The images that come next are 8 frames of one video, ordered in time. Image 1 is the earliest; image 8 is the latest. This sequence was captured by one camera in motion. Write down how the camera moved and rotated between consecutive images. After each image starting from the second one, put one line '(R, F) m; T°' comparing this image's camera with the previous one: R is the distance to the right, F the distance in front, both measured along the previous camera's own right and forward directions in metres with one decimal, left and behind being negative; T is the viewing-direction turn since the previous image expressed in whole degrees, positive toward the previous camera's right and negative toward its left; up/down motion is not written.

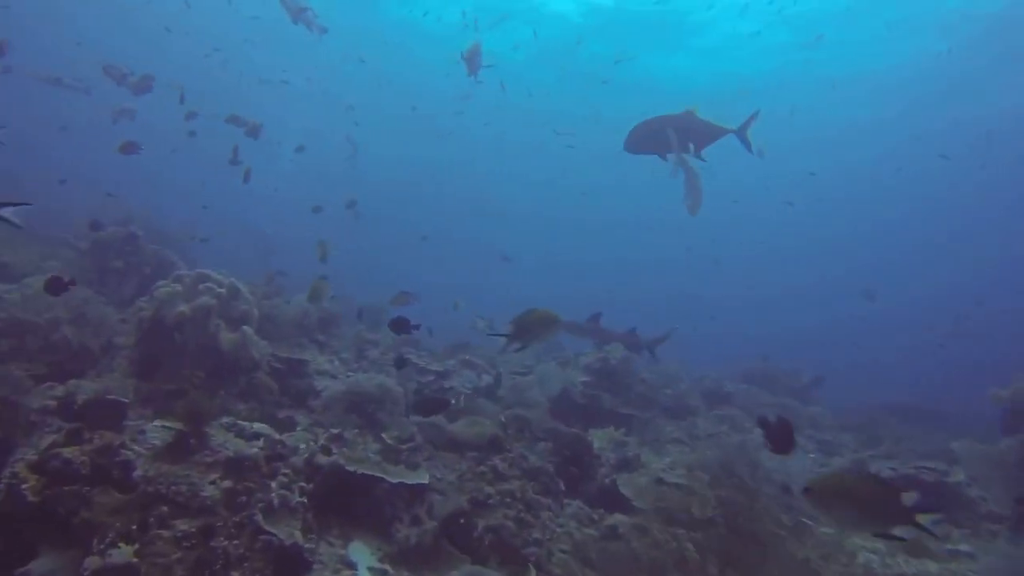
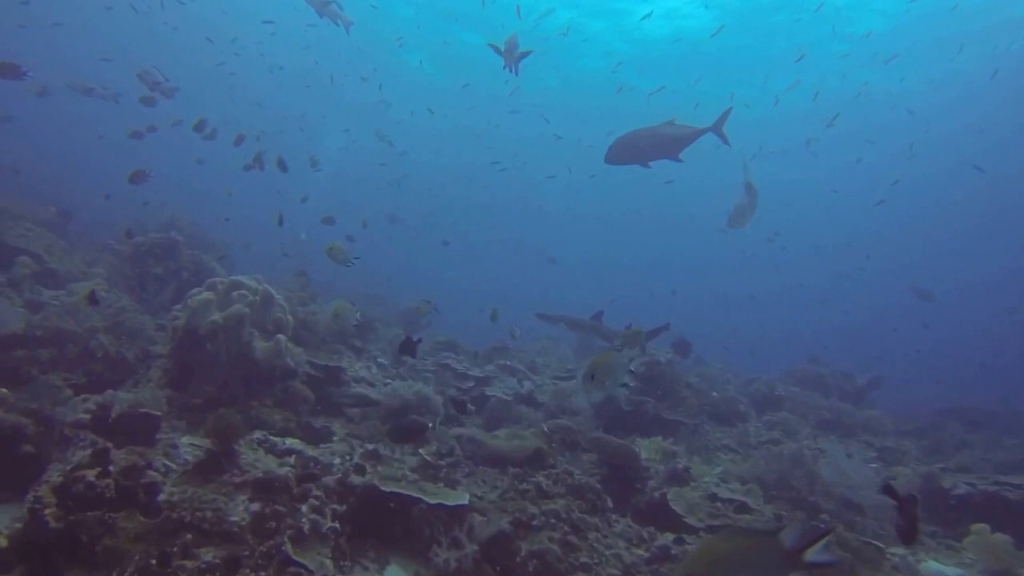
(-0.1, +0.4) m; -4°
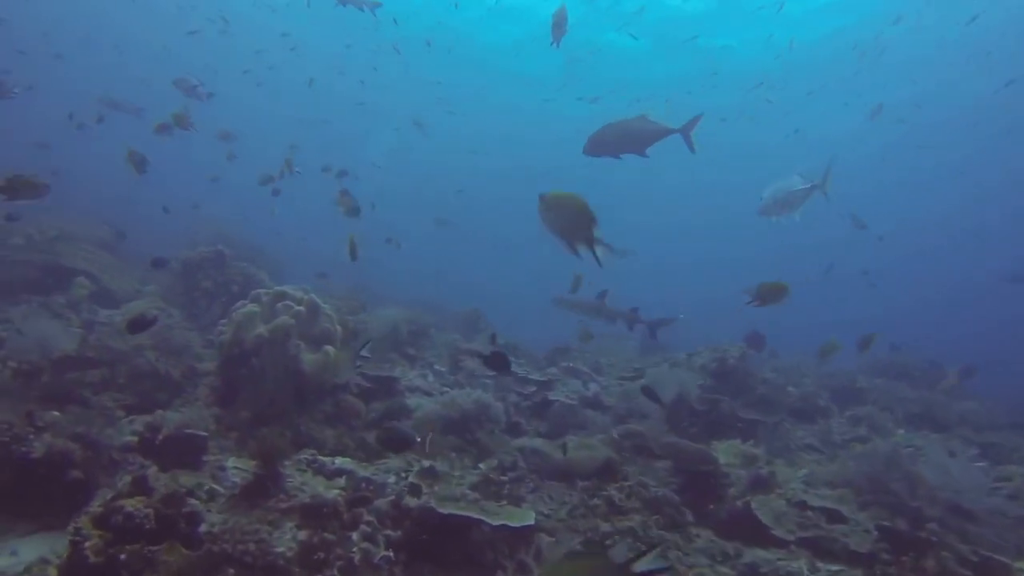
(0.0, +0.5) m; -6°
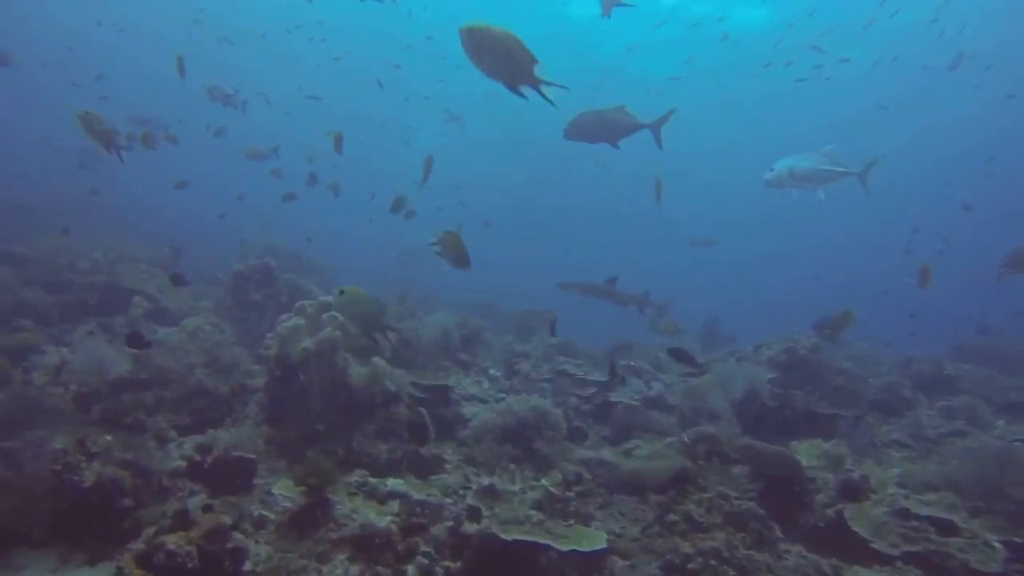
(0.0, +0.5) m; -5°
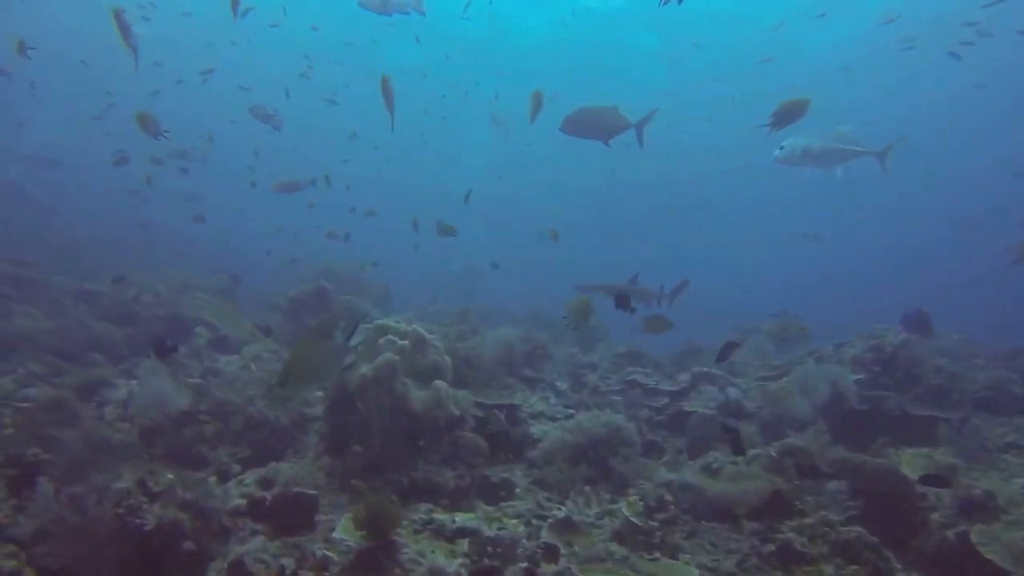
(-0.1, +0.4) m; -6°
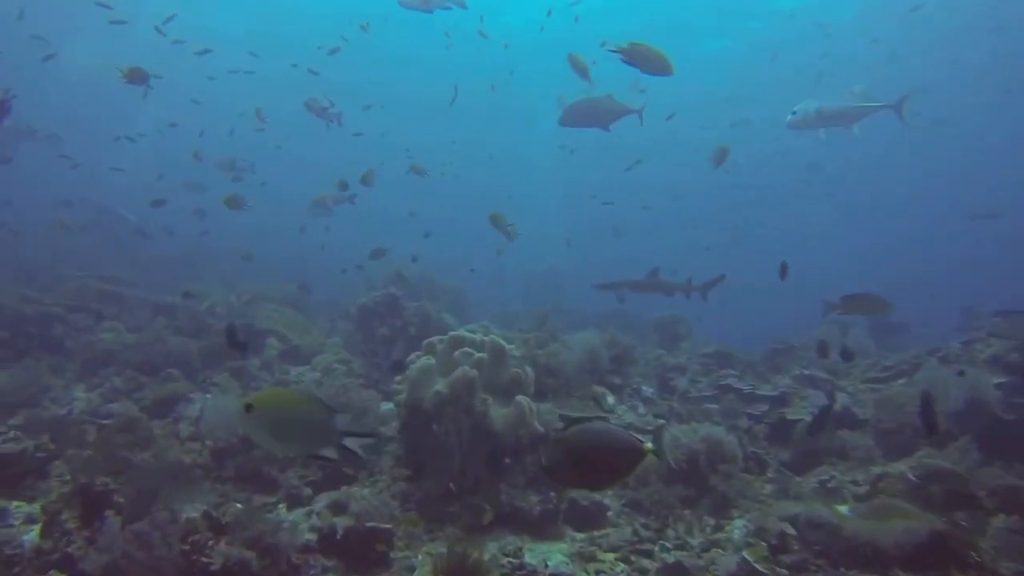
(-0.2, +0.6) m; -7°
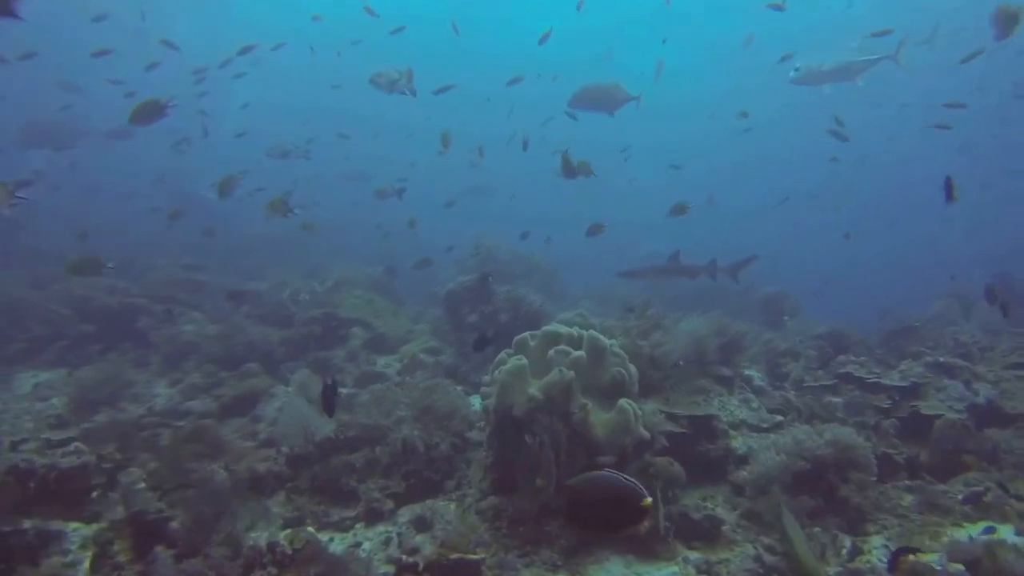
(-0.2, +0.7) m; -8°
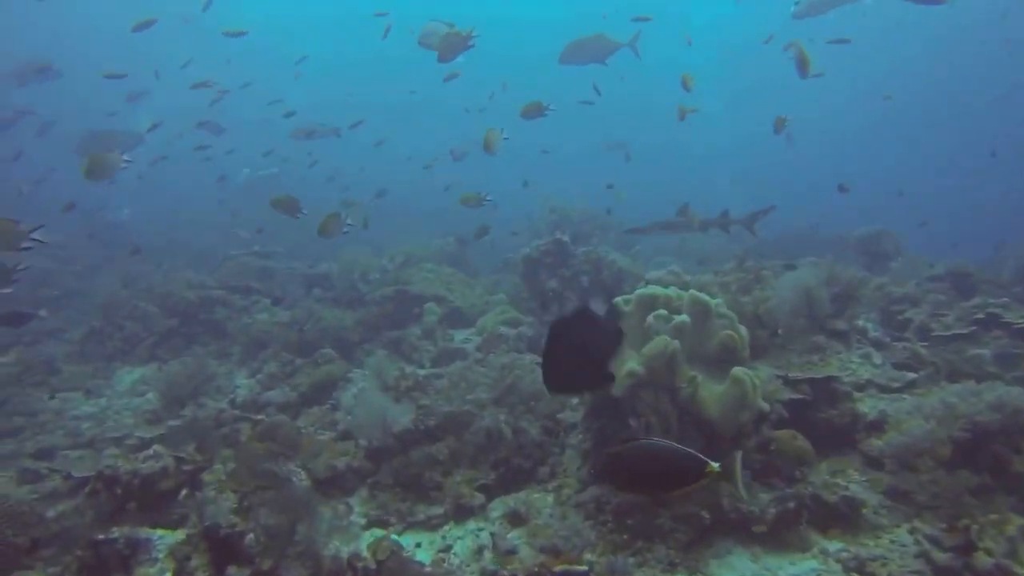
(-0.1, +0.6) m; -8°
